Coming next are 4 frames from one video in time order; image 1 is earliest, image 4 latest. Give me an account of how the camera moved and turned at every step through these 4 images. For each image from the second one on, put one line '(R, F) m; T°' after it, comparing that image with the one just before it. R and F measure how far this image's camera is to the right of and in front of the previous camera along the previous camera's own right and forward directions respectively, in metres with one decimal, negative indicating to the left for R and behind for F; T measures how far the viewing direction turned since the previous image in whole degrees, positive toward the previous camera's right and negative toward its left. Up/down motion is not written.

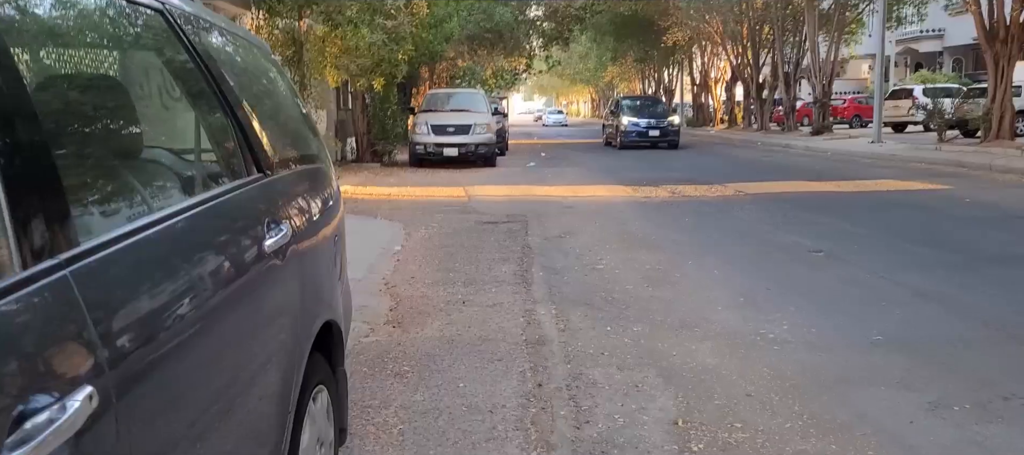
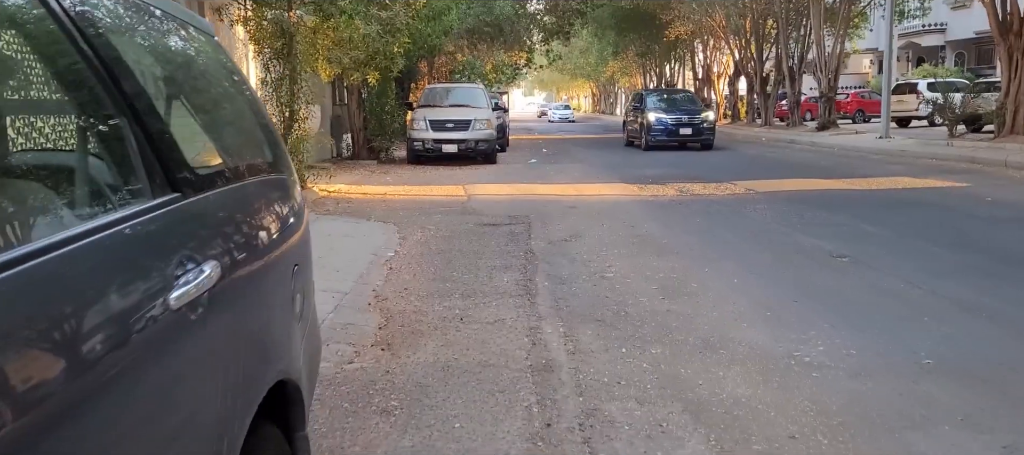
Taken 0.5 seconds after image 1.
(0.0, +0.8) m; 0°
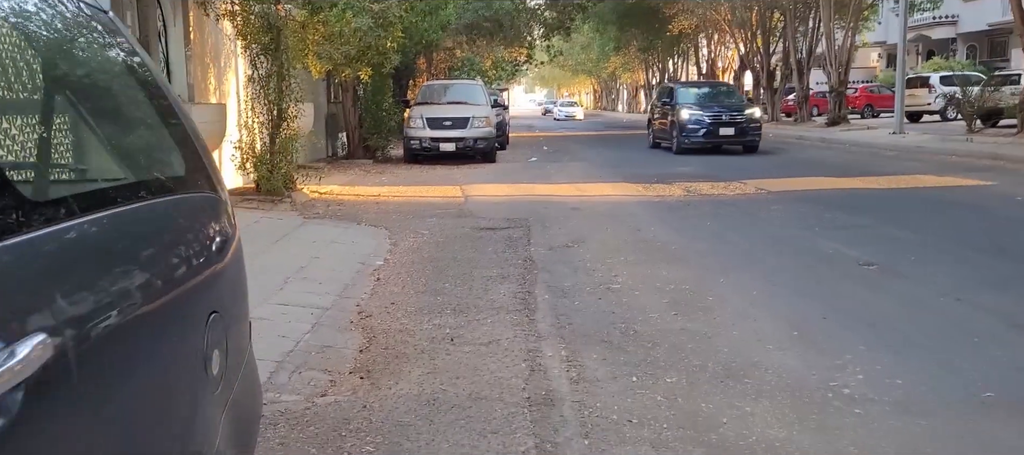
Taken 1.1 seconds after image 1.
(0.0, +0.7) m; 0°
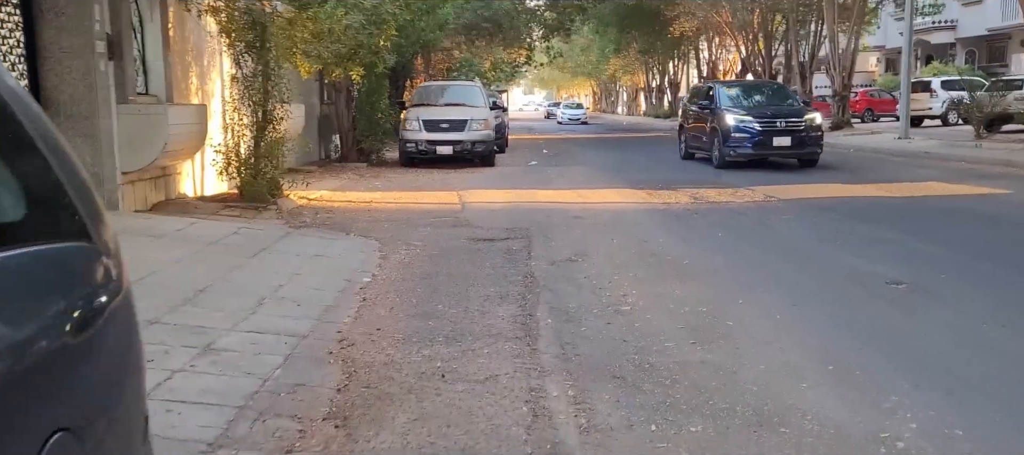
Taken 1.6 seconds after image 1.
(0.0, +0.8) m; 0°
